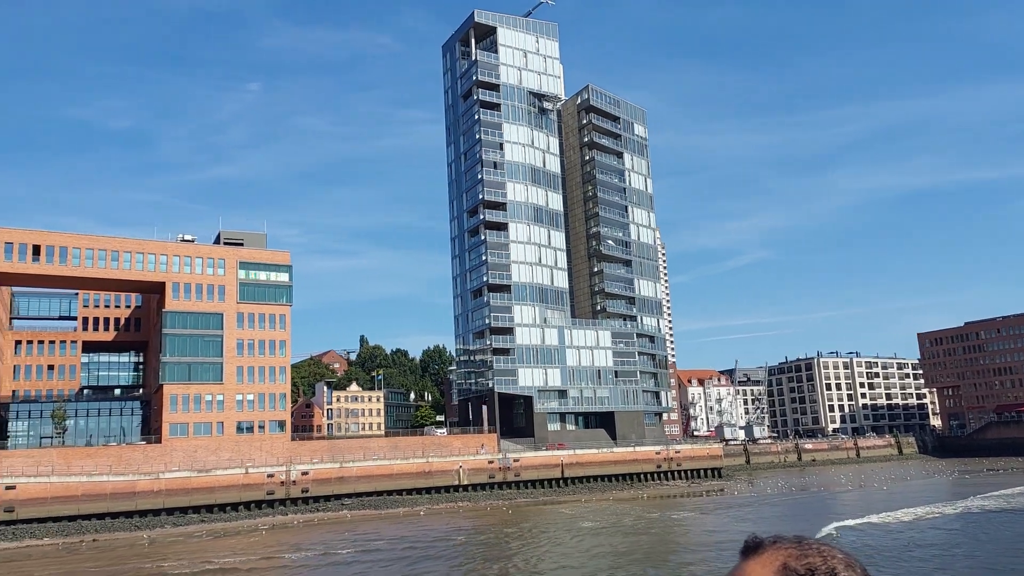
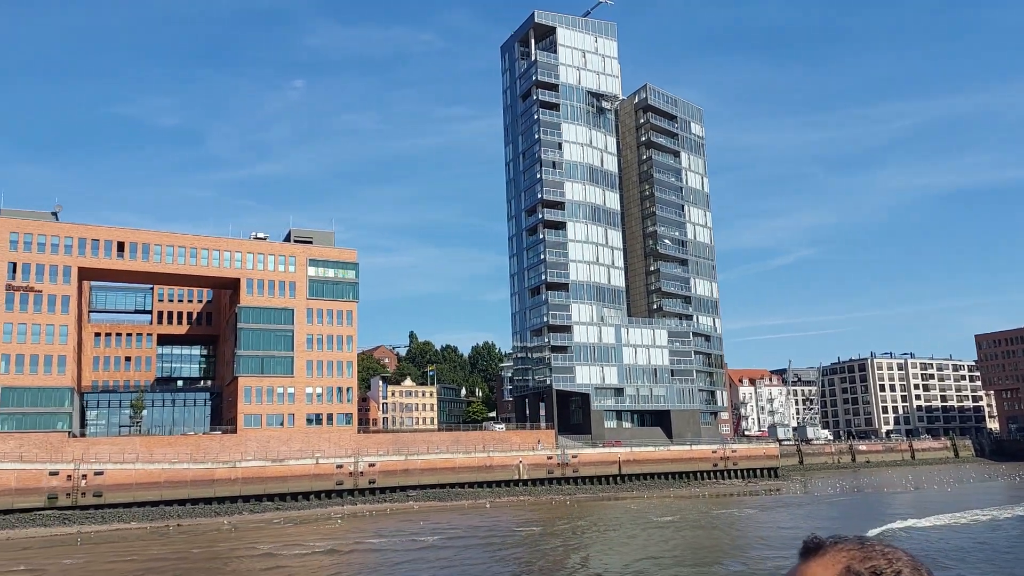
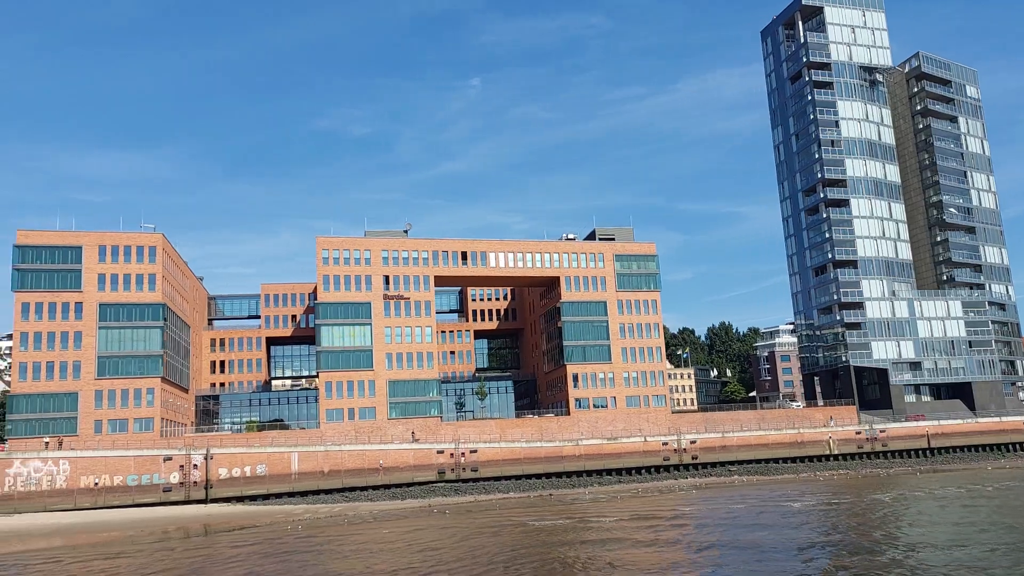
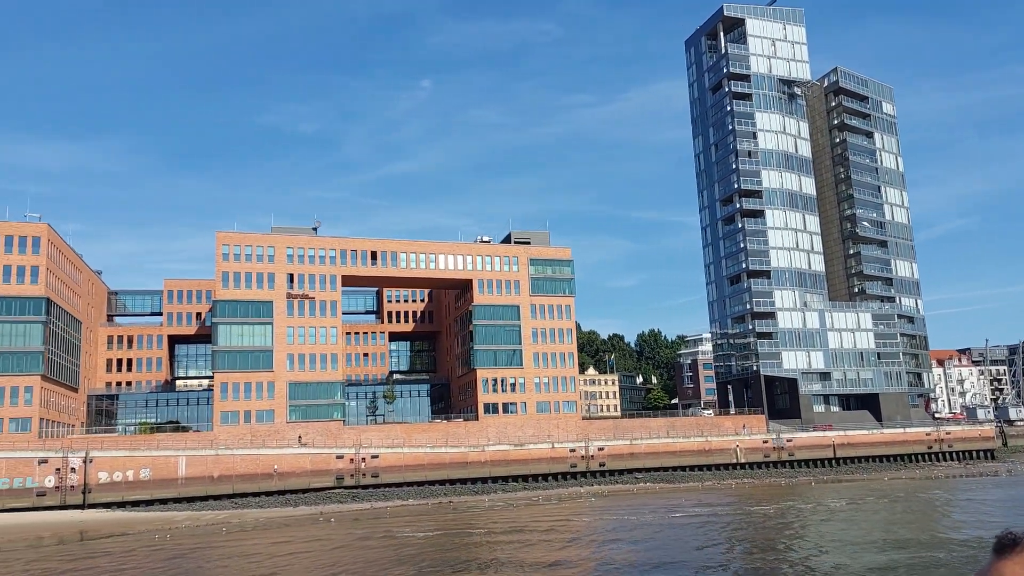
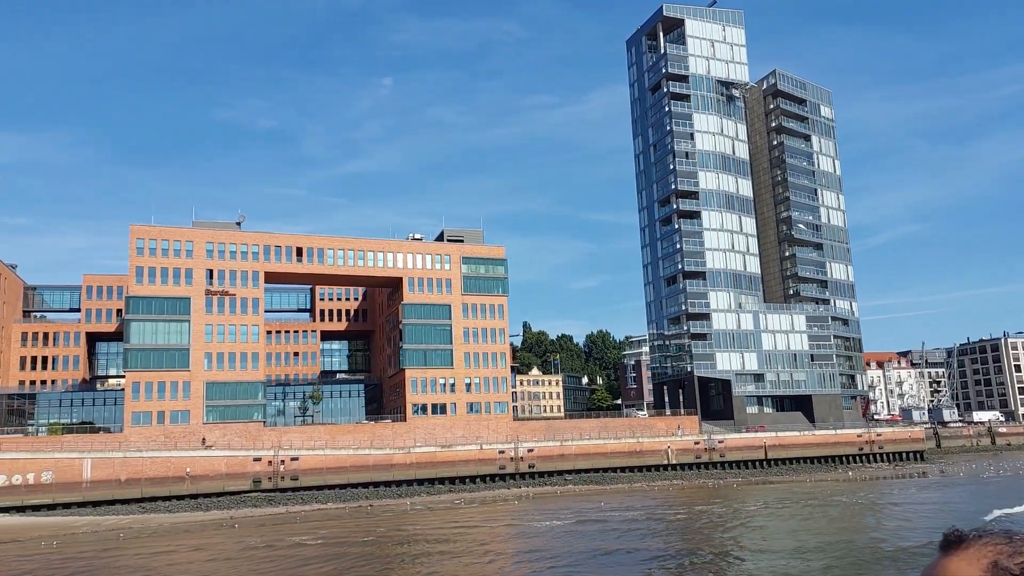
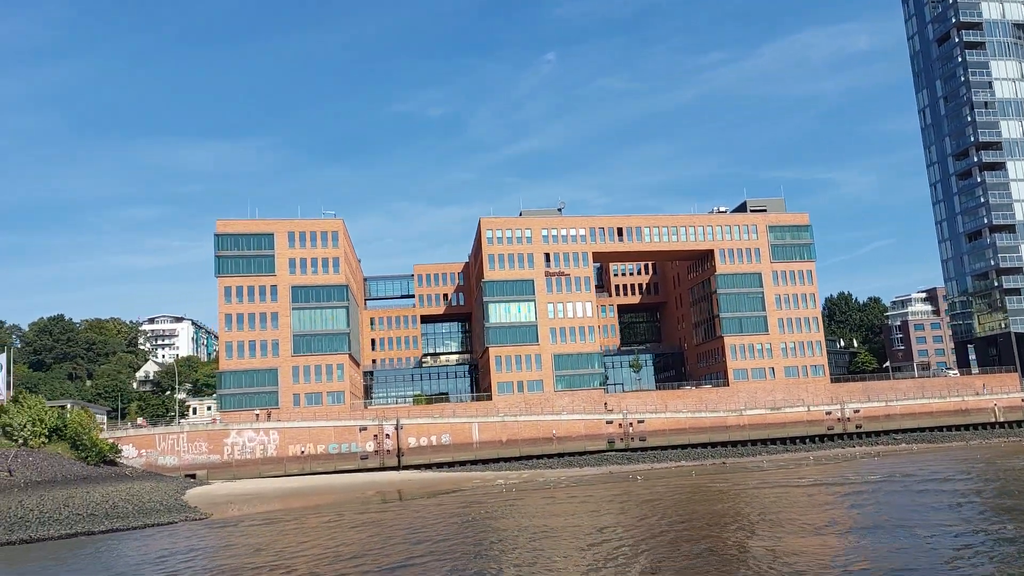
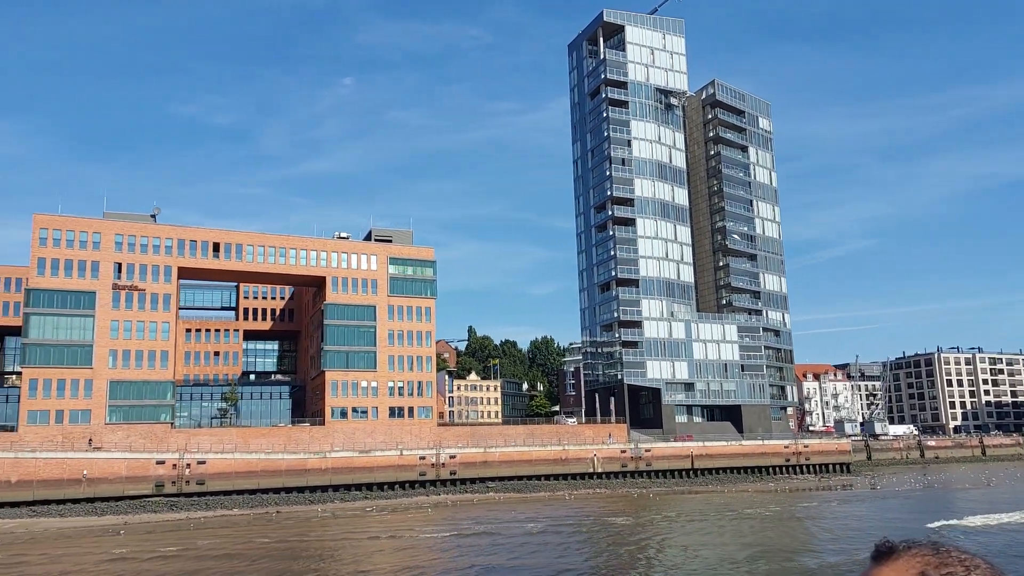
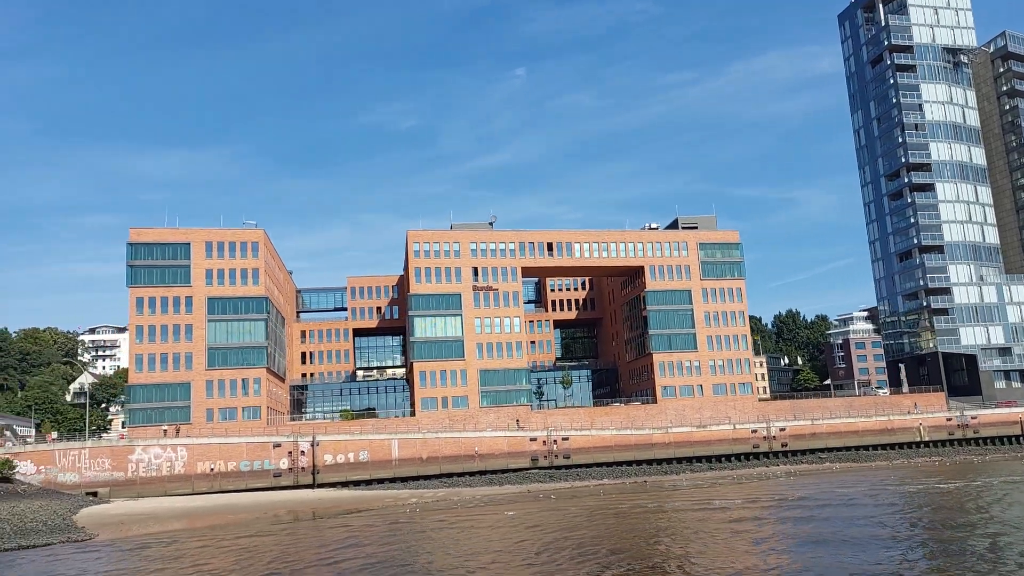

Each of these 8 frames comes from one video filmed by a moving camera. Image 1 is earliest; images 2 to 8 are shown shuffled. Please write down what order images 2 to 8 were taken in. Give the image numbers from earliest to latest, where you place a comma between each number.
2, 7, 5, 4, 3, 8, 6
